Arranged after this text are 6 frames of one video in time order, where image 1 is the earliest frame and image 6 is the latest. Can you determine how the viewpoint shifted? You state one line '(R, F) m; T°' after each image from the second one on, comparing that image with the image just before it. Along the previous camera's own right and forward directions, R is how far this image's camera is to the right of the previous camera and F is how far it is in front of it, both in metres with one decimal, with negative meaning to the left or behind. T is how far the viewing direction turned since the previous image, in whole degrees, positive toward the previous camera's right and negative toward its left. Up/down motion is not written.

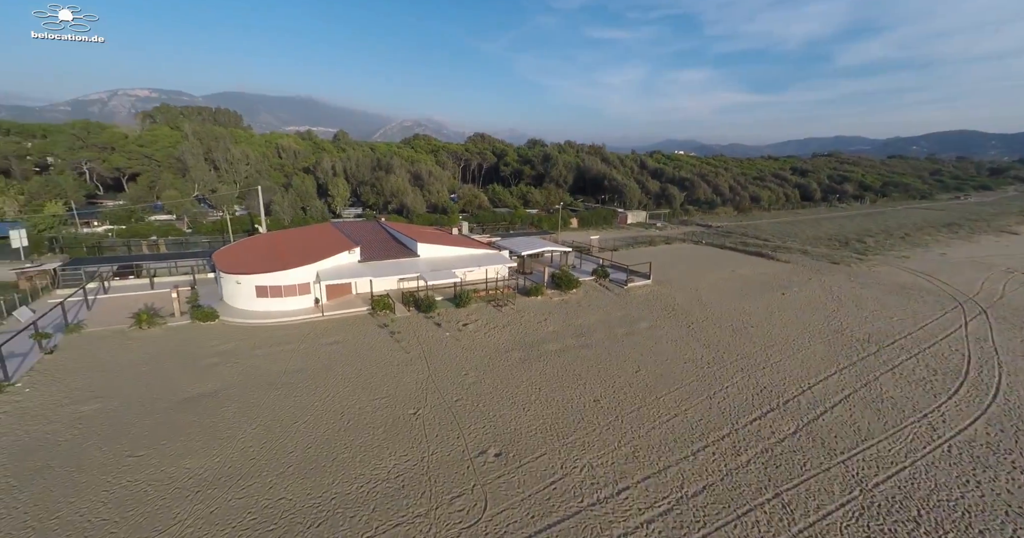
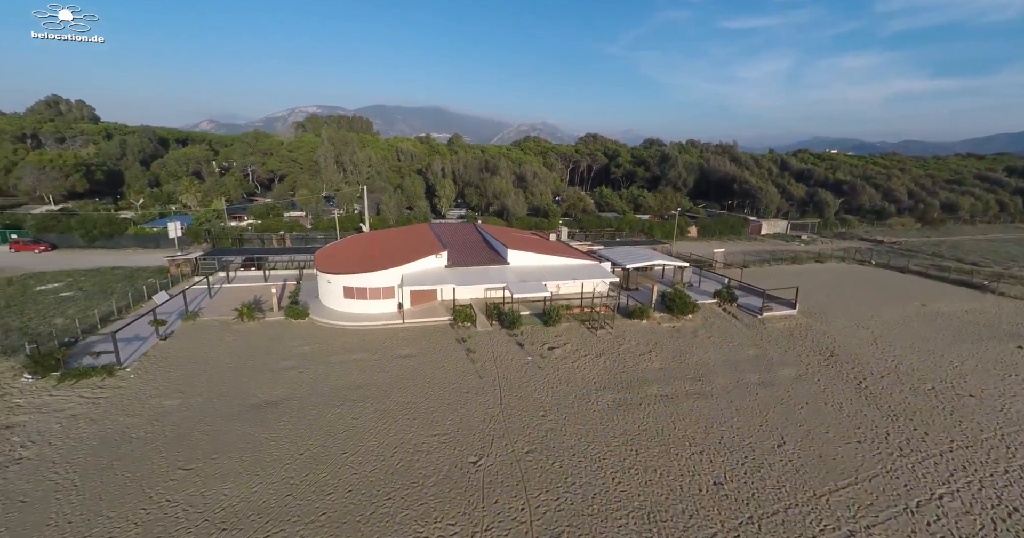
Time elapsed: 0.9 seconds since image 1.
(+0.3, +3.3) m; -14°
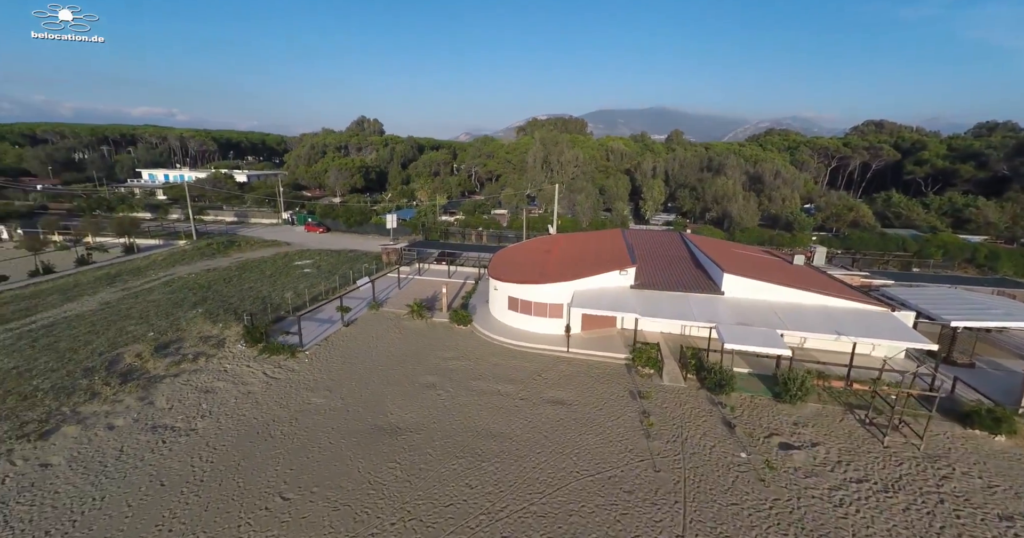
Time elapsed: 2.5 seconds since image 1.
(-0.1, +5.2) m; -26°
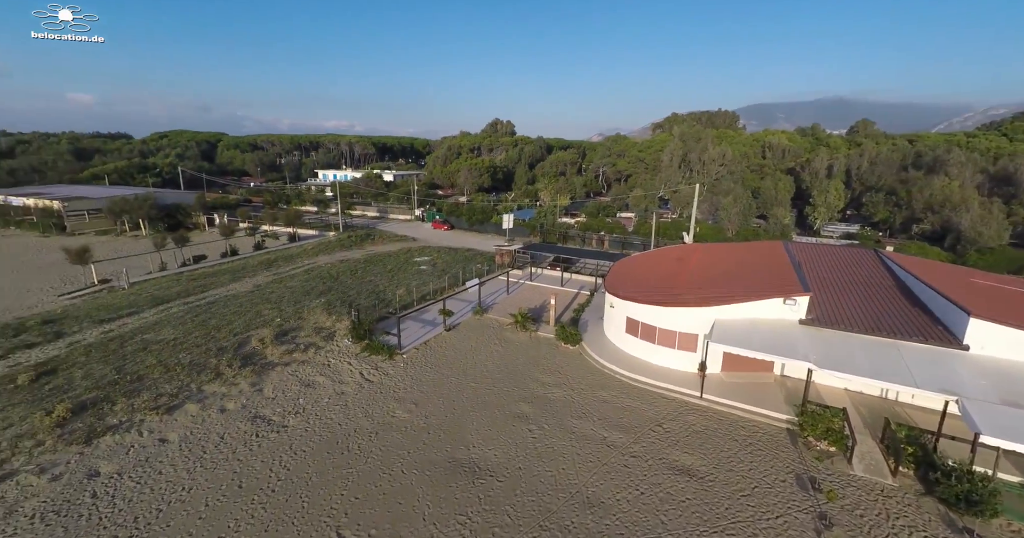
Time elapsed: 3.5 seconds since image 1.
(+0.1, +2.9) m; -16°
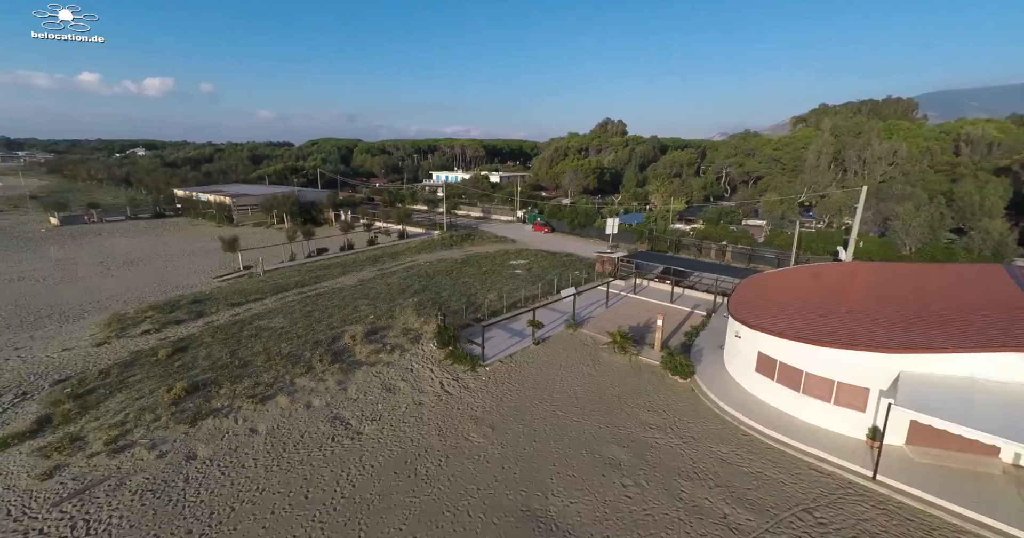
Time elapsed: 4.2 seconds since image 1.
(+0.1, +2.1) m; -13°
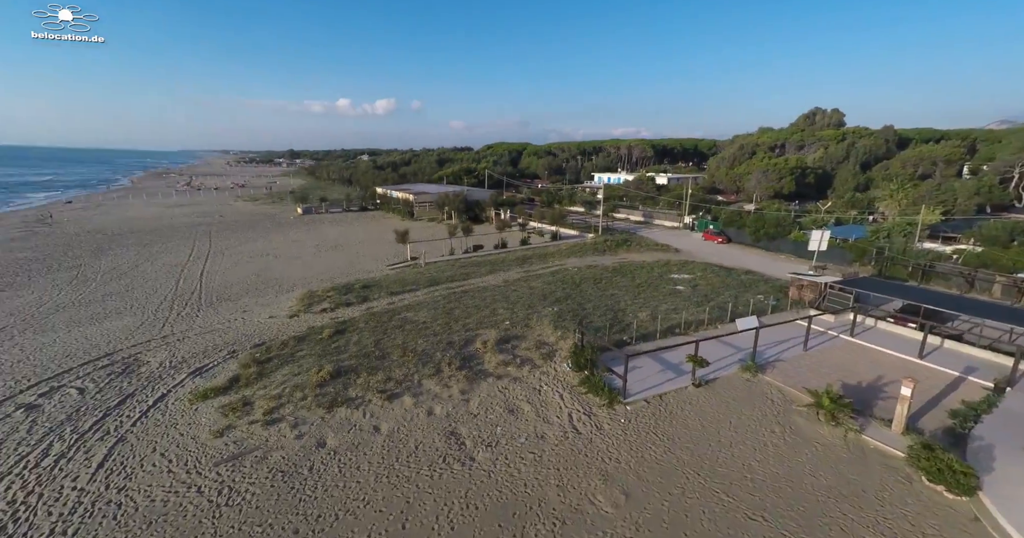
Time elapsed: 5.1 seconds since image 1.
(0.0, +2.8) m; -20°
